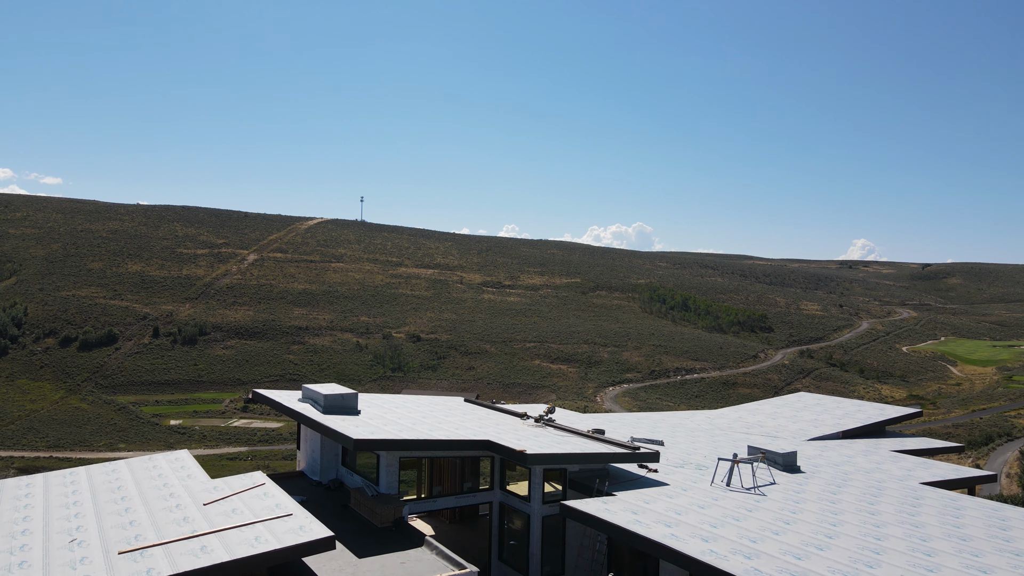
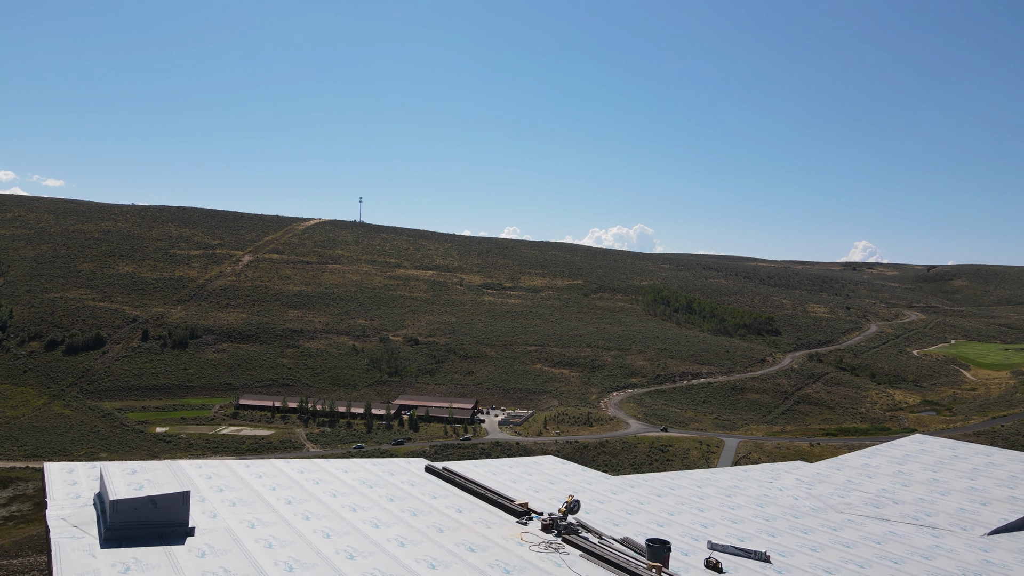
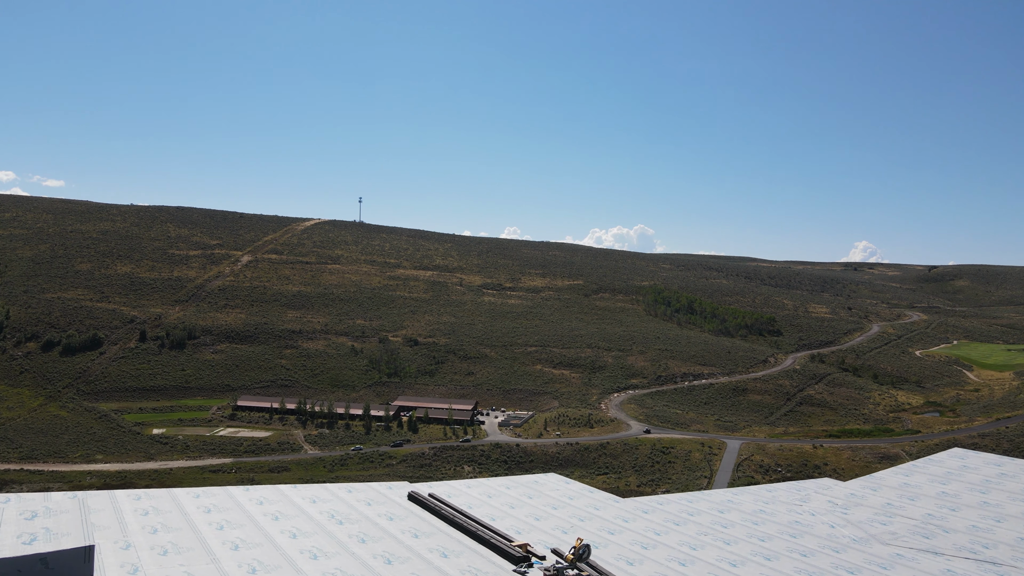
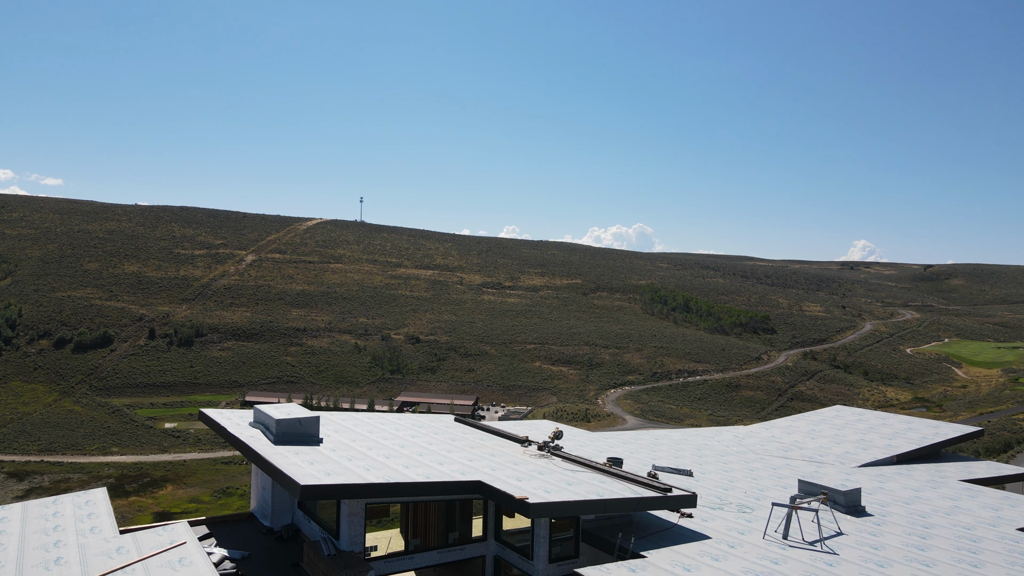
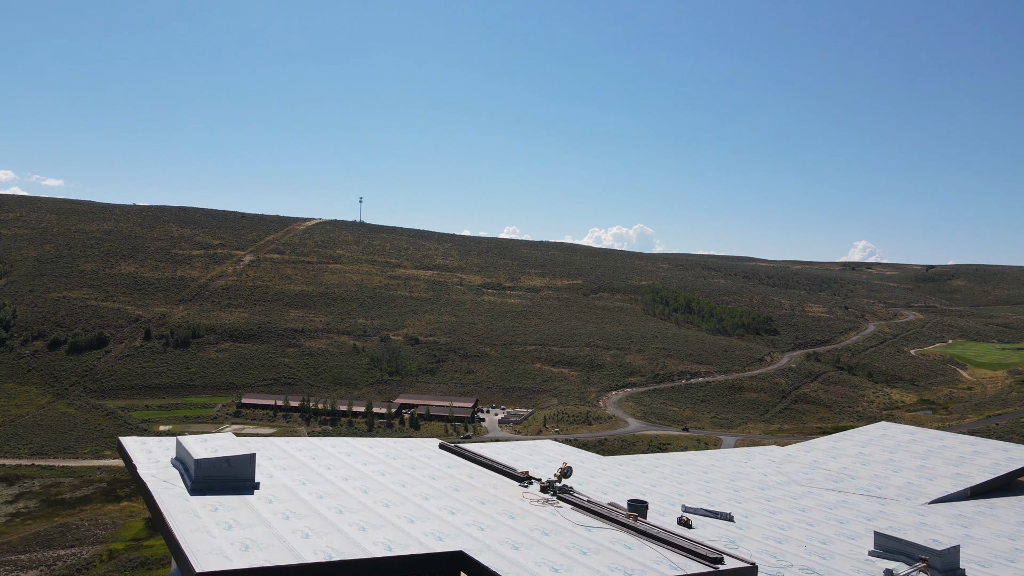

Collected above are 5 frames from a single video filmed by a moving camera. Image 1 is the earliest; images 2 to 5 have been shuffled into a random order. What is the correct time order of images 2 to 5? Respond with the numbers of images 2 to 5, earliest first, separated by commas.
4, 5, 2, 3
